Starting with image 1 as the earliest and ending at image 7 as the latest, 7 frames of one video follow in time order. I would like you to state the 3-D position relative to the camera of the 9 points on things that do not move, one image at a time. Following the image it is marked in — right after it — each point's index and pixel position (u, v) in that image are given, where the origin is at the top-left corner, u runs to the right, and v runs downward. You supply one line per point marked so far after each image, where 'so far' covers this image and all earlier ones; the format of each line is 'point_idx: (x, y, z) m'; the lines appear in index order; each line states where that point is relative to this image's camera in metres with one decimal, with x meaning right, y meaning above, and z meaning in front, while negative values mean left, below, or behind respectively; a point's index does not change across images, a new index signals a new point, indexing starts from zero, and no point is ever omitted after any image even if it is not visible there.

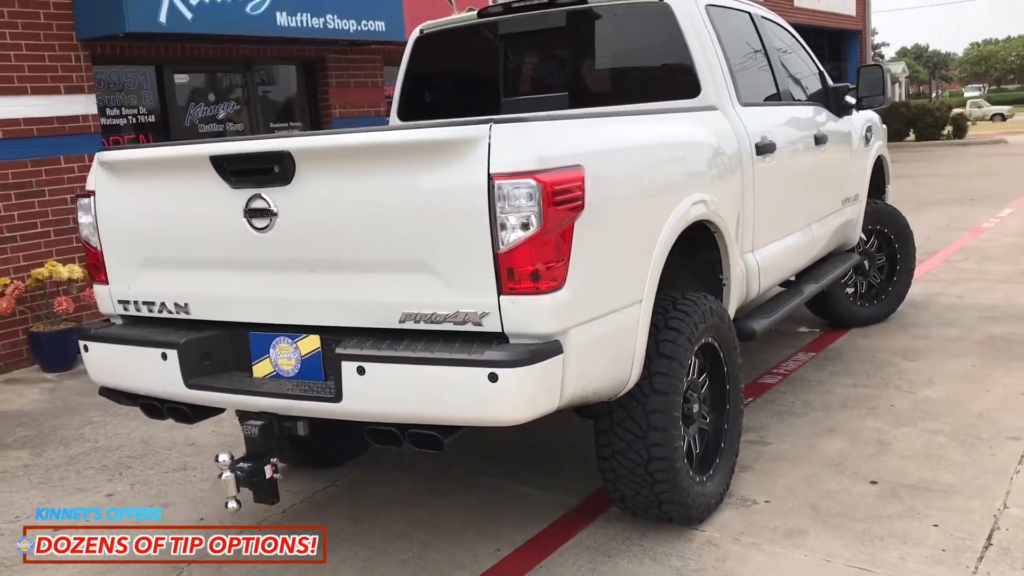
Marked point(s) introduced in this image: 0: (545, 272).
0: (+0.1, 0.0, +2.5) m
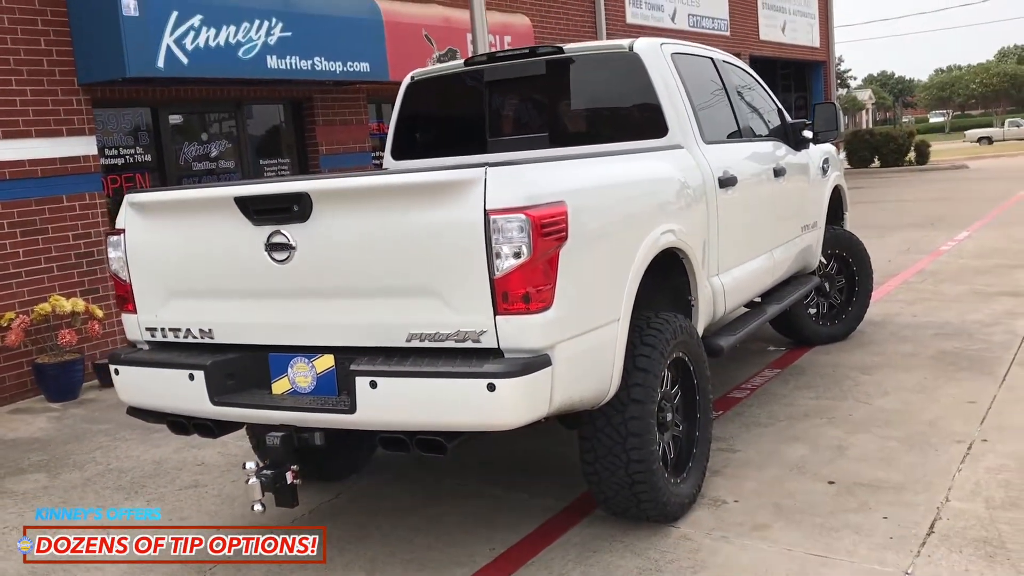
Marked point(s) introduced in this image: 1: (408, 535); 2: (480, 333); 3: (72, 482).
0: (+0.1, 0.0, +2.9) m
1: (-0.5, -1.1, +3.9) m
2: (-0.1, -0.1, +2.9) m
3: (-2.5, -1.1, +5.0) m
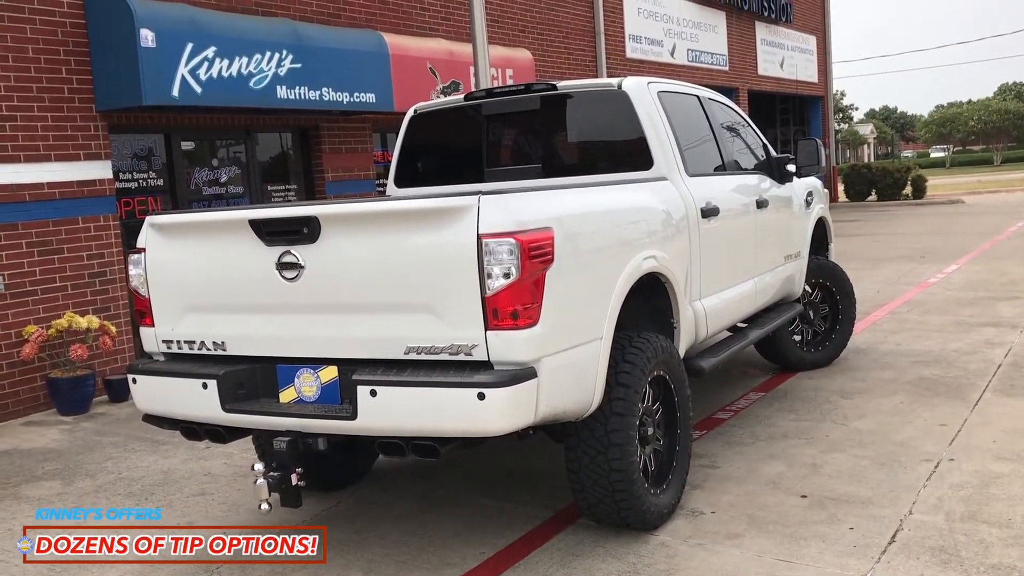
0: (0.0, -0.1, +3.1) m
1: (-0.5, -1.2, +4.1) m
2: (-0.1, -0.2, +3.2) m
3: (-2.5, -1.2, +5.2) m
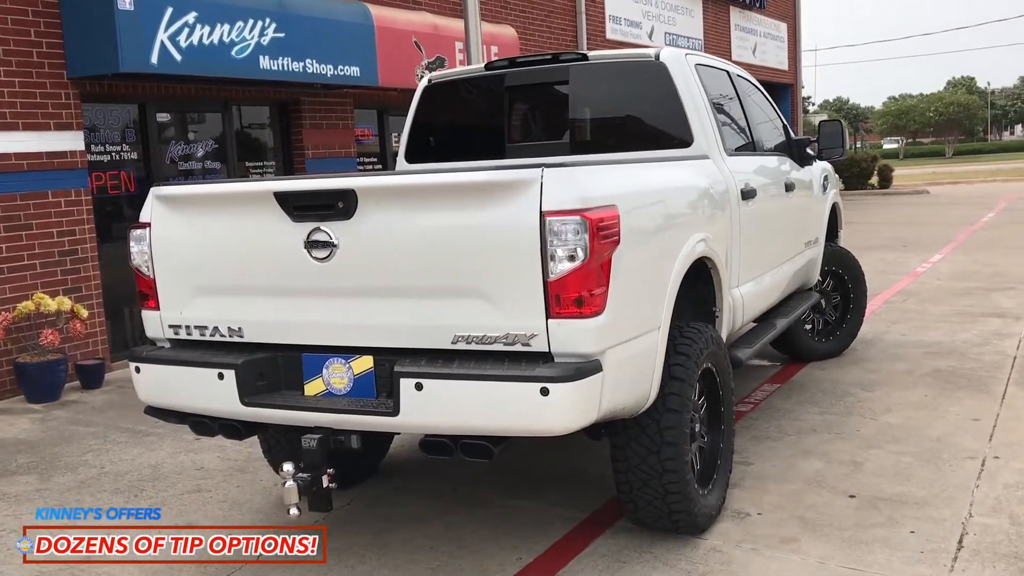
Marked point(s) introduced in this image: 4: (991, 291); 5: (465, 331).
0: (+0.2, 0.0, +2.8) m
1: (-0.4, -1.1, +3.8) m
2: (+0.1, -0.2, +2.9) m
3: (-2.4, -1.1, +4.8) m
4: (+5.3, 0.0, +9.7) m
5: (-0.2, -0.1, +3.0) m
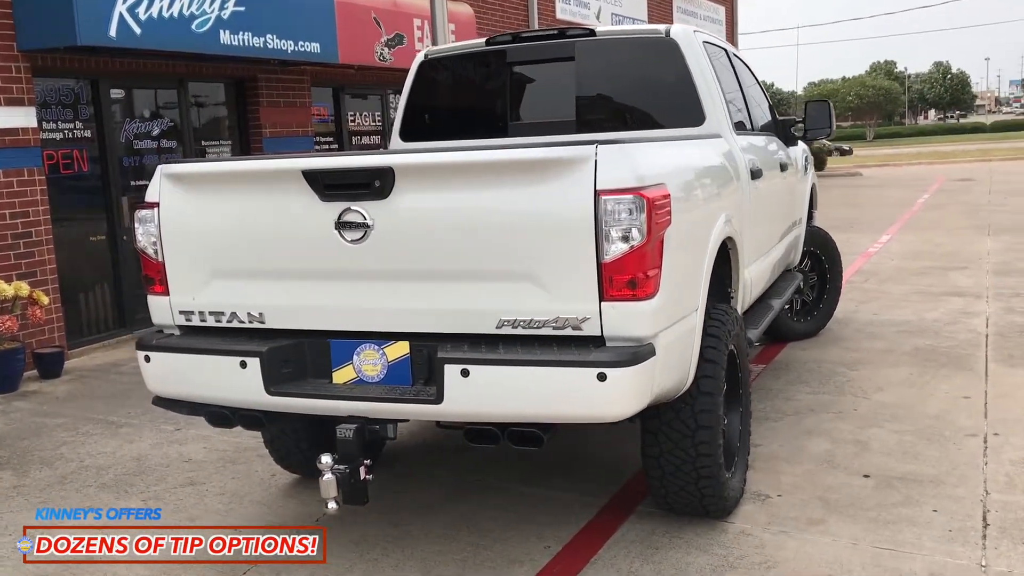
0: (+0.4, 0.0, +2.8) m
1: (-0.3, -1.0, +3.7) m
2: (+0.2, -0.1, +2.8) m
3: (-2.4, -1.0, +4.5) m
4: (+4.9, +0.2, +10.0) m
5: (0.0, -0.1, +2.8) m
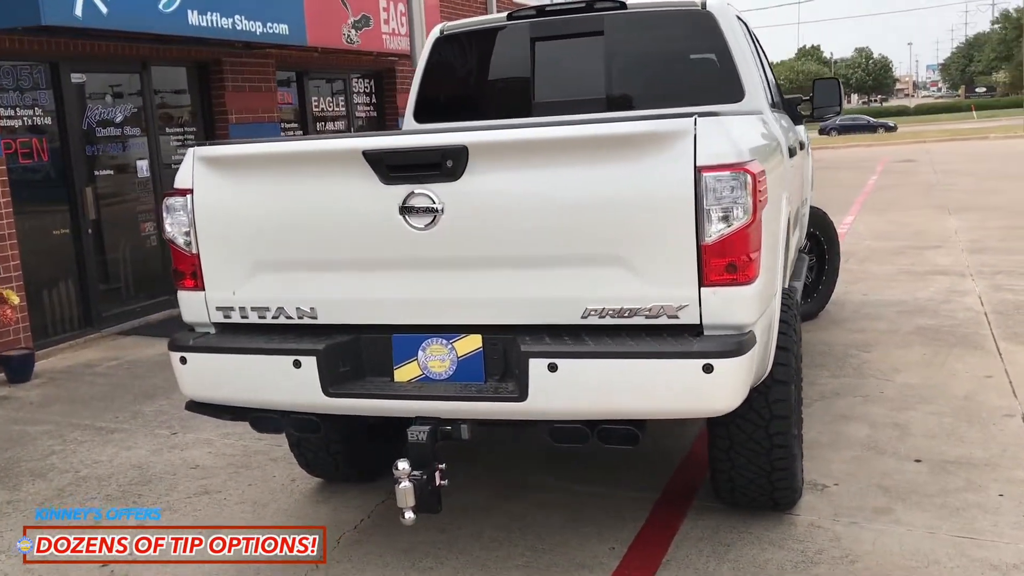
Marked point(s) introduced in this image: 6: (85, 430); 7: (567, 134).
0: (+0.7, +0.1, +2.6) m
1: (0.0, -1.0, +3.5) m
2: (+0.5, -0.1, +2.6) m
3: (-2.2, -1.0, +4.2) m
4: (+4.7, +0.4, +10.1) m
5: (+0.3, 0.0, +2.6) m
6: (-2.5, -0.8, +5.1) m
7: (+0.2, +0.4, +2.6) m
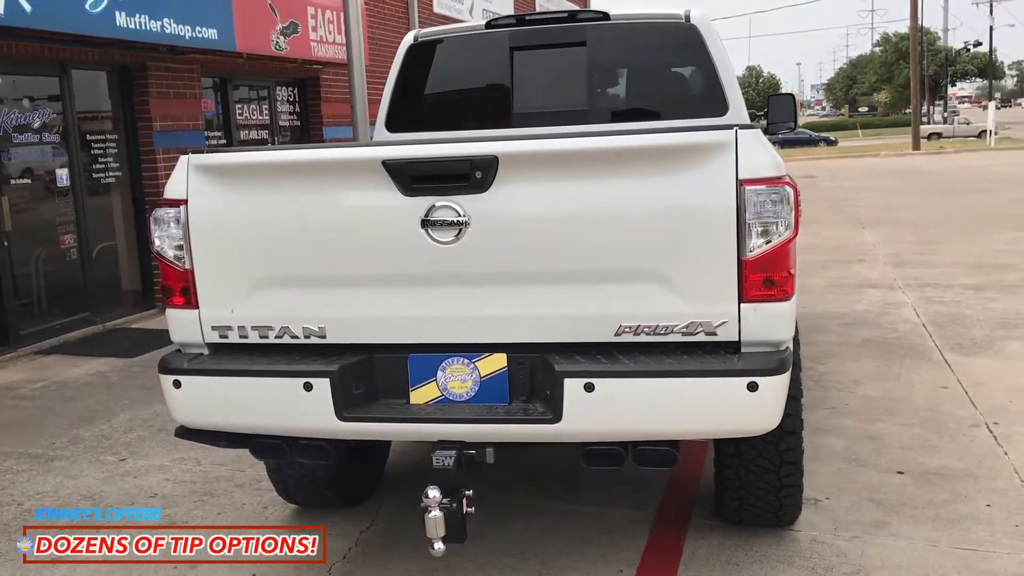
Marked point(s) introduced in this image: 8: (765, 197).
0: (+0.8, 0.0, +2.5) m
1: (0.0, -1.0, +3.3) m
2: (+0.6, -0.1, +2.5) m
3: (-2.3, -1.1, +3.8) m
4: (+3.9, +0.3, +10.4) m
5: (+0.3, -0.1, +2.6) m
6: (-2.6, -0.9, +4.7) m
7: (+0.3, +0.4, +2.5) m
8: (+0.7, +0.3, +2.5) m
